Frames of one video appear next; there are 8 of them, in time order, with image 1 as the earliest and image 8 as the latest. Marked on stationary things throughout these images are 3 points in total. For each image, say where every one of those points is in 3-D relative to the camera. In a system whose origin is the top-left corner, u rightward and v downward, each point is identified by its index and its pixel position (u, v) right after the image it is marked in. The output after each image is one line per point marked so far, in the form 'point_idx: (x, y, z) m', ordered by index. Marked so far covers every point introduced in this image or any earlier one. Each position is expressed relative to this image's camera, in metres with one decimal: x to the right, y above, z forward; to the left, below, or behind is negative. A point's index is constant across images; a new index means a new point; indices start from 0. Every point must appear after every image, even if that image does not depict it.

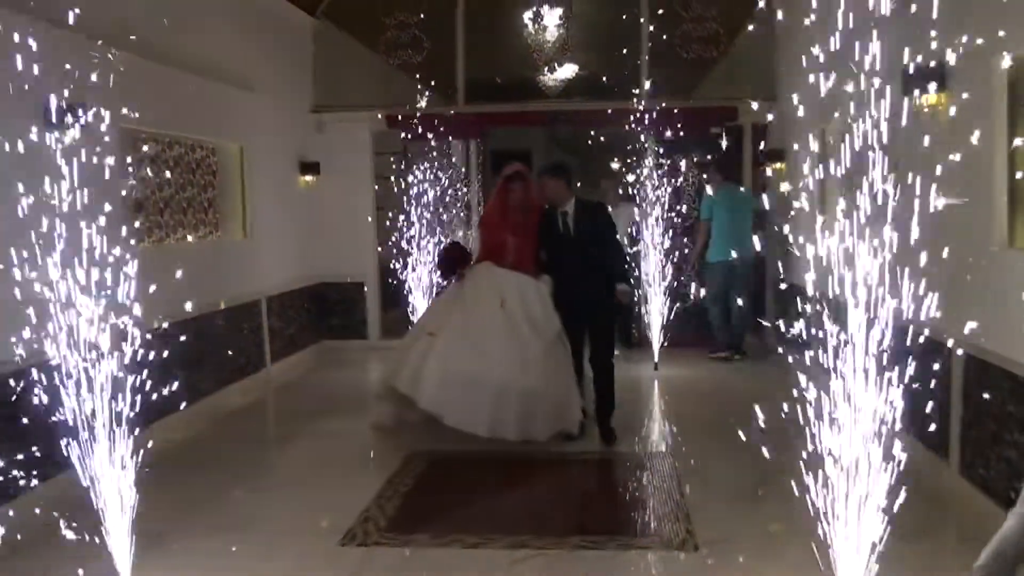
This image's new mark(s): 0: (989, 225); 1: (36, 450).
0: (+1.6, +0.2, +3.0) m
1: (-1.8, -0.6, +3.5) m
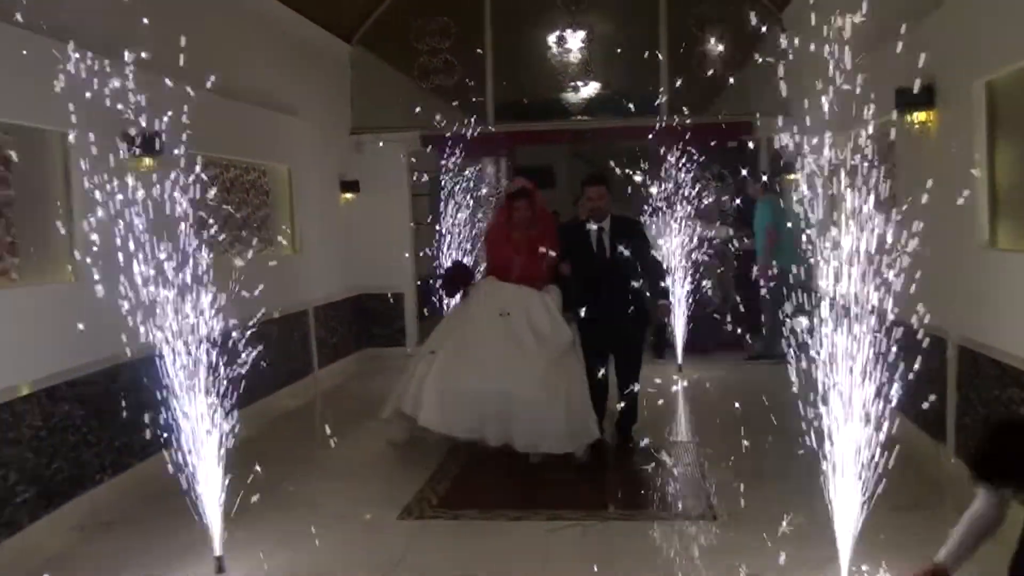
0: (+1.7, +0.2, +3.4) m
1: (-1.7, -0.7, +3.9) m
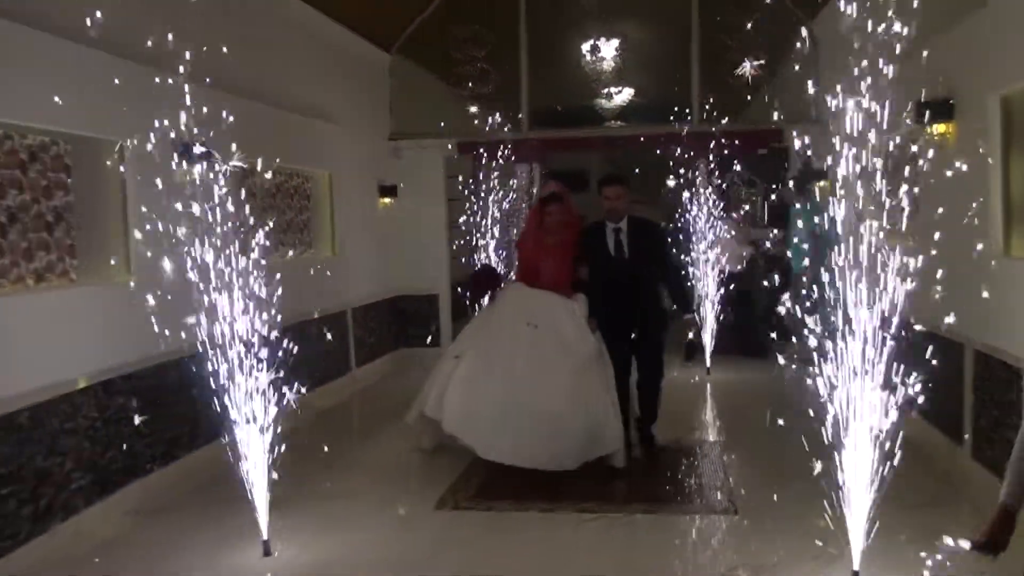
0: (+1.8, +0.2, +3.5) m
1: (-1.5, -0.7, +4.1) m
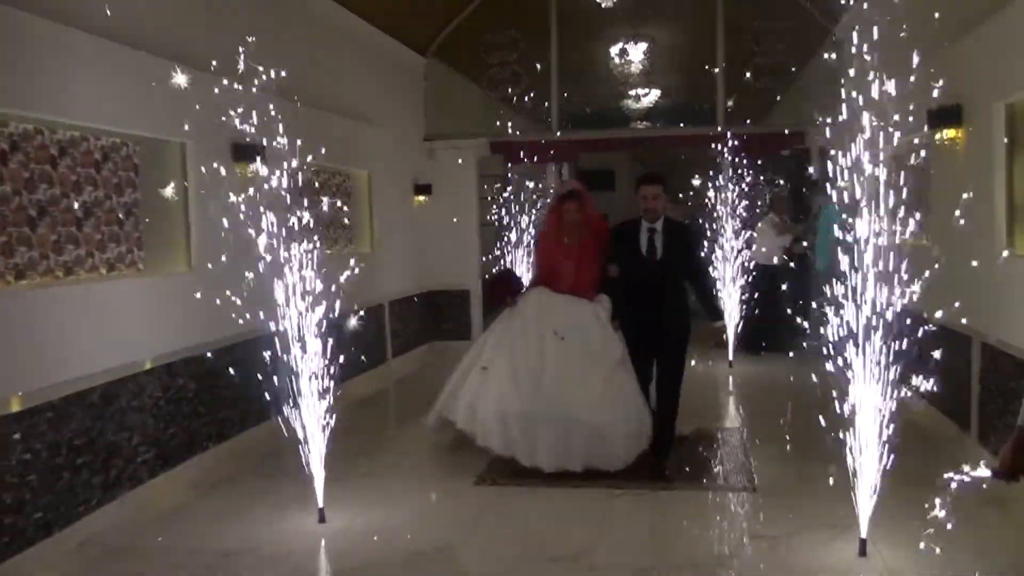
0: (+2.0, +0.2, +3.7) m
1: (-1.4, -0.6, +4.5) m
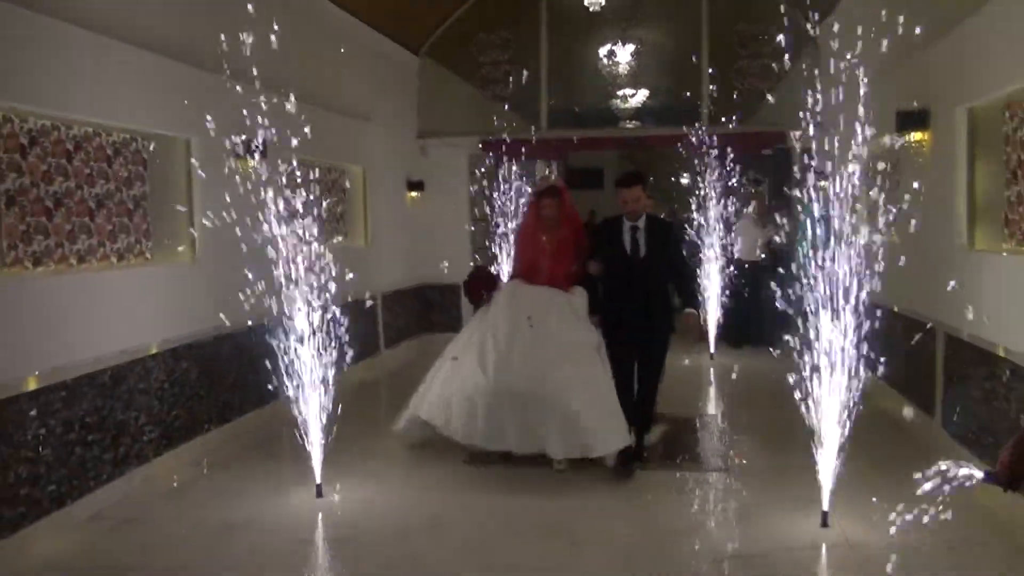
0: (+1.9, +0.2, +3.9) m
1: (-1.4, -0.6, +4.6) m
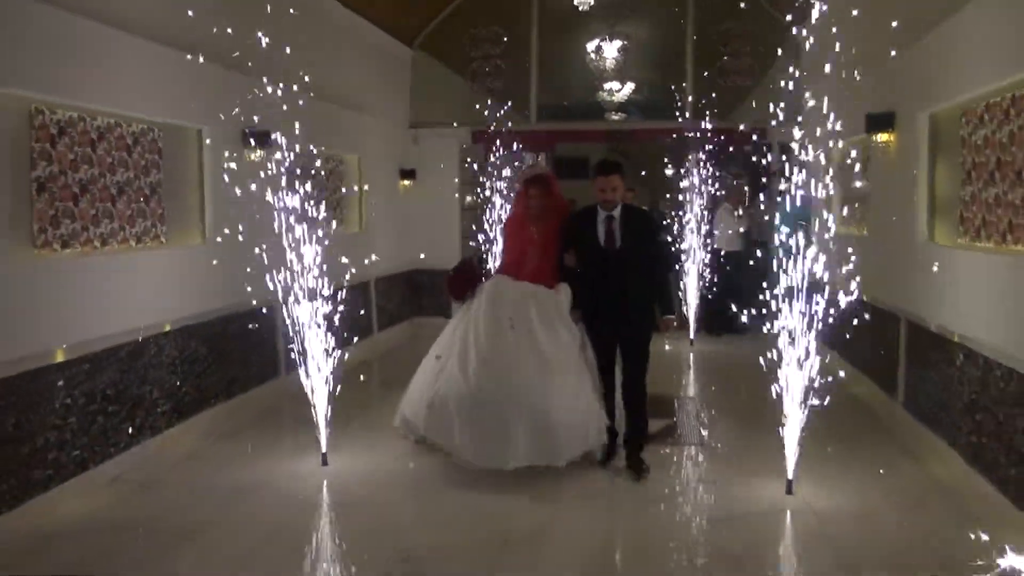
0: (+1.9, +0.3, +4.2) m
1: (-1.5, -0.5, +4.9) m
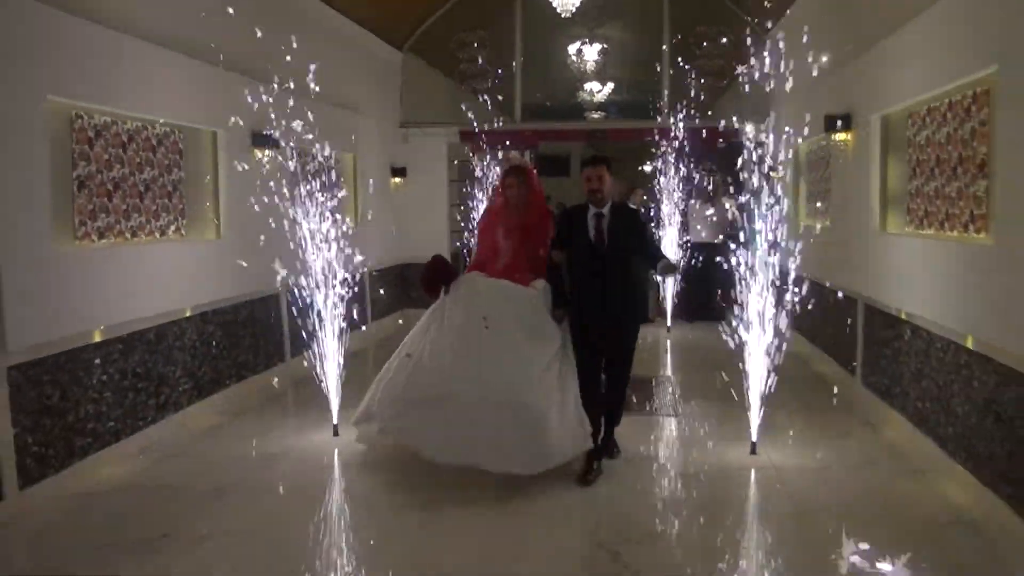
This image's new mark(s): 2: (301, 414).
0: (+1.9, +0.4, +4.7) m
1: (-1.5, -0.4, +5.3) m
2: (-1.2, -0.7, +5.0) m
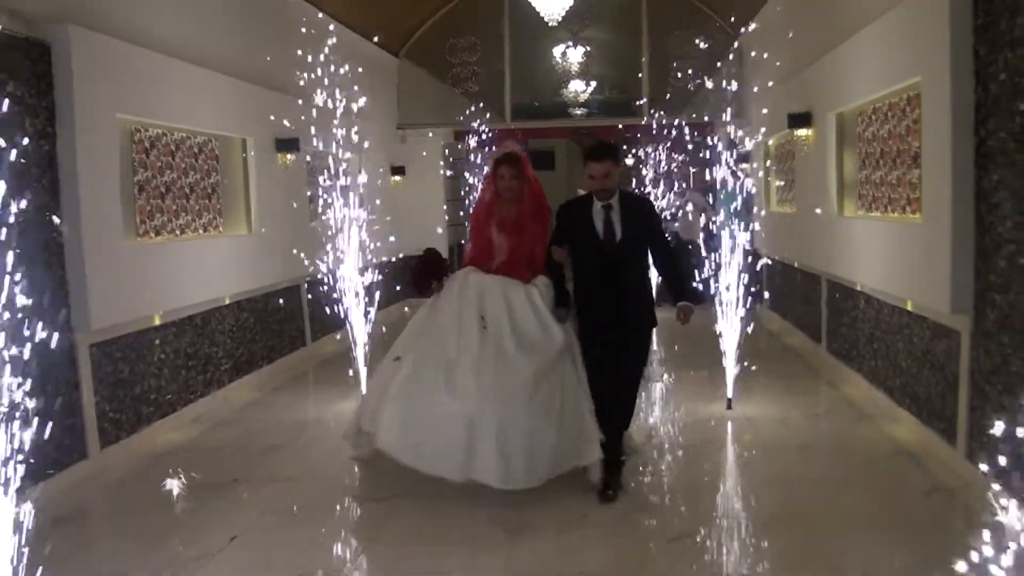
0: (+1.9, +0.5, +5.3) m
1: (-1.5, -0.3, +5.8) m
2: (-1.1, -0.6, +5.6) m
